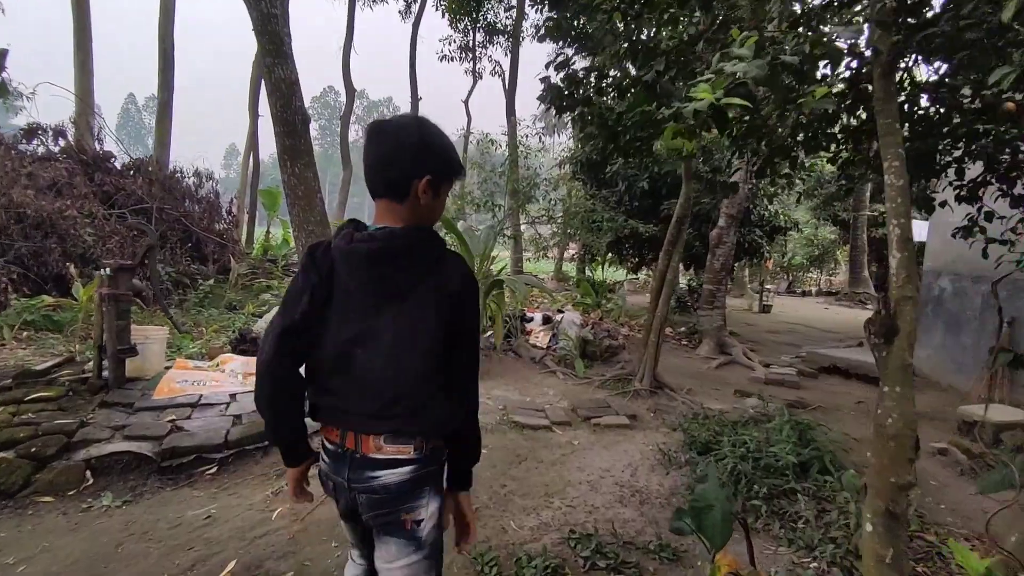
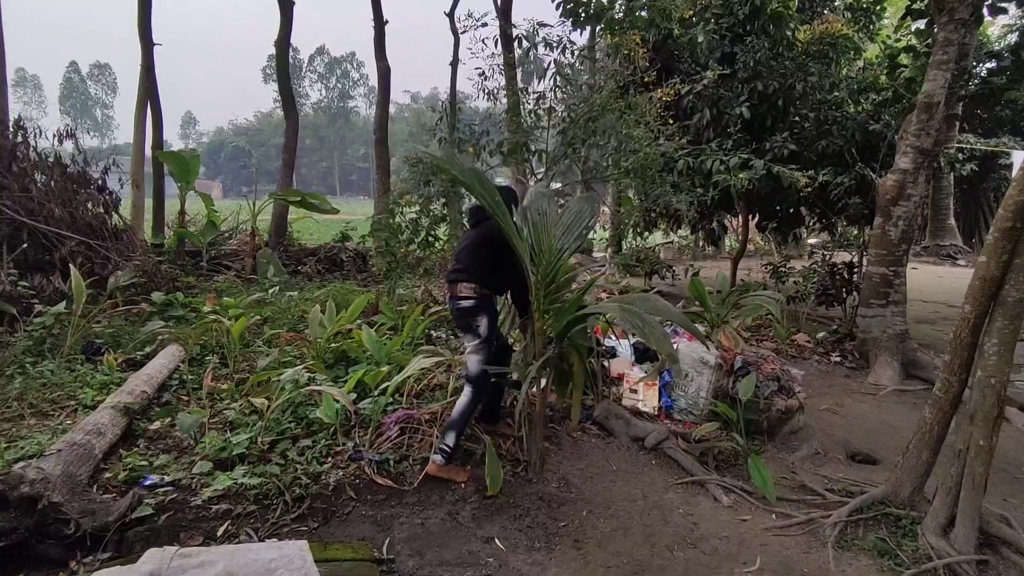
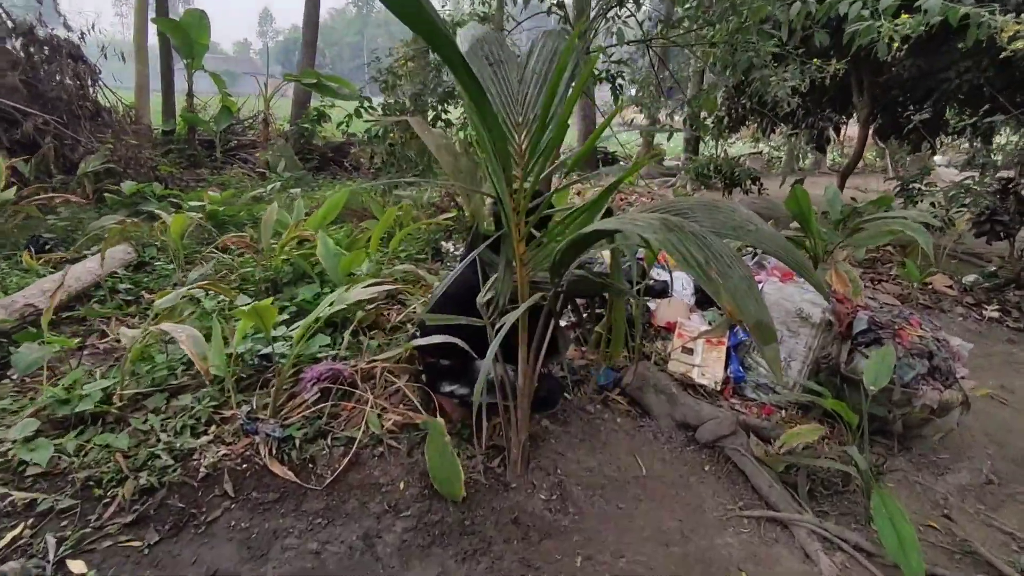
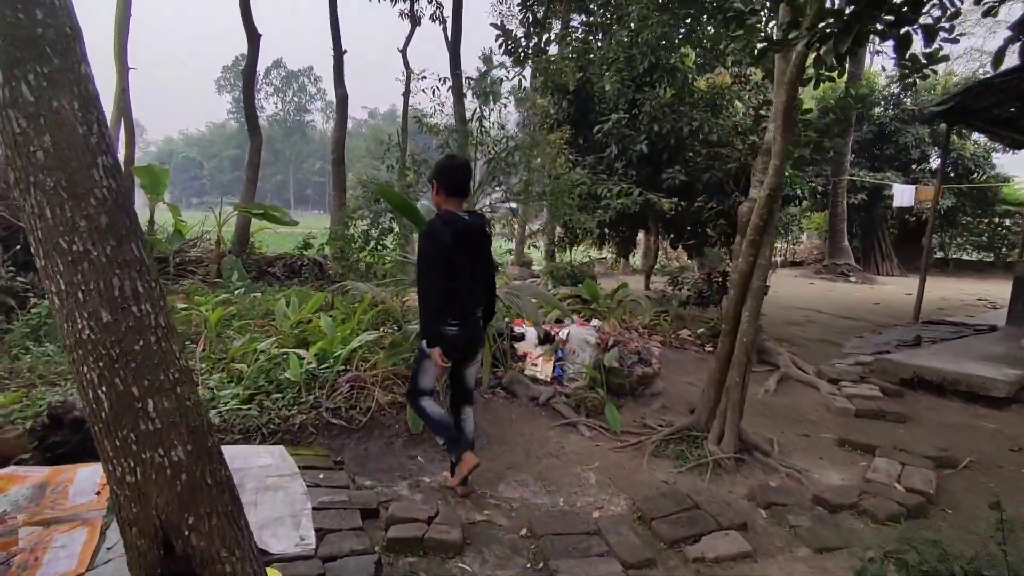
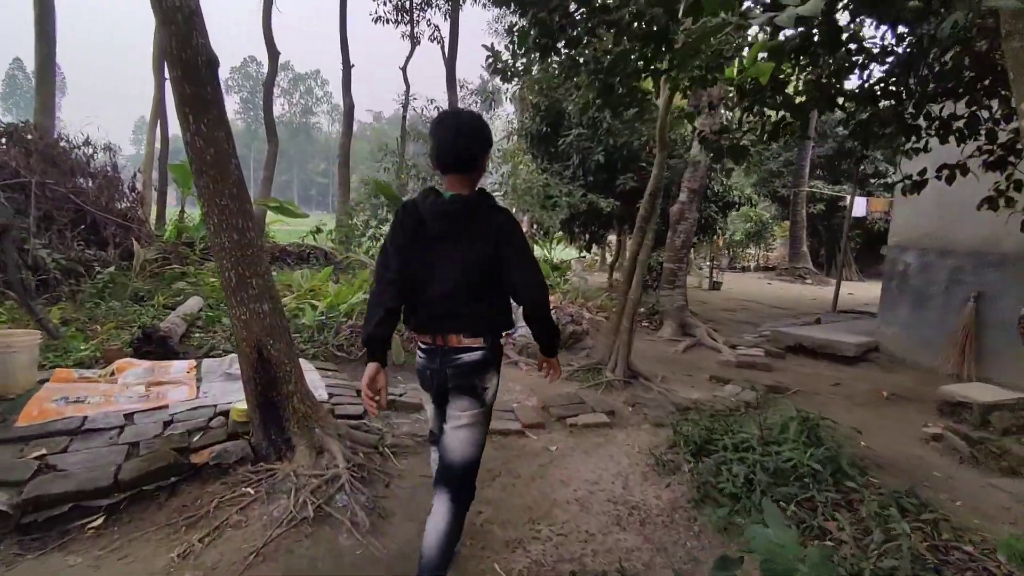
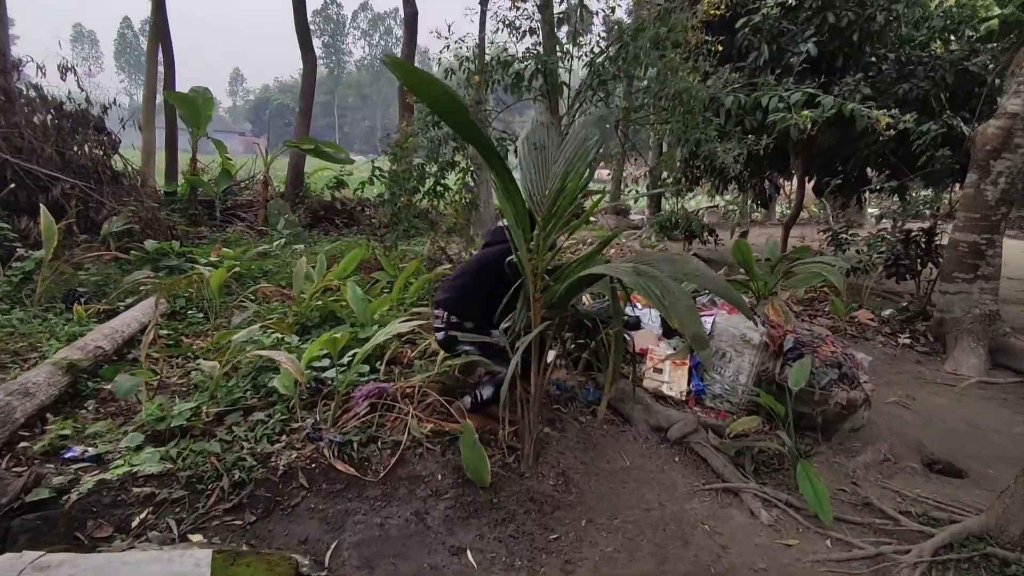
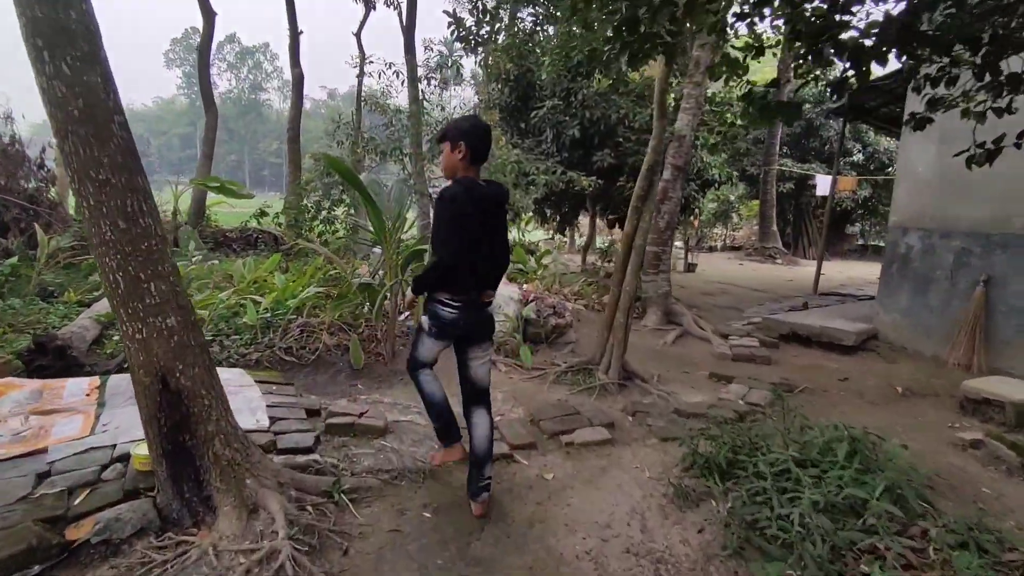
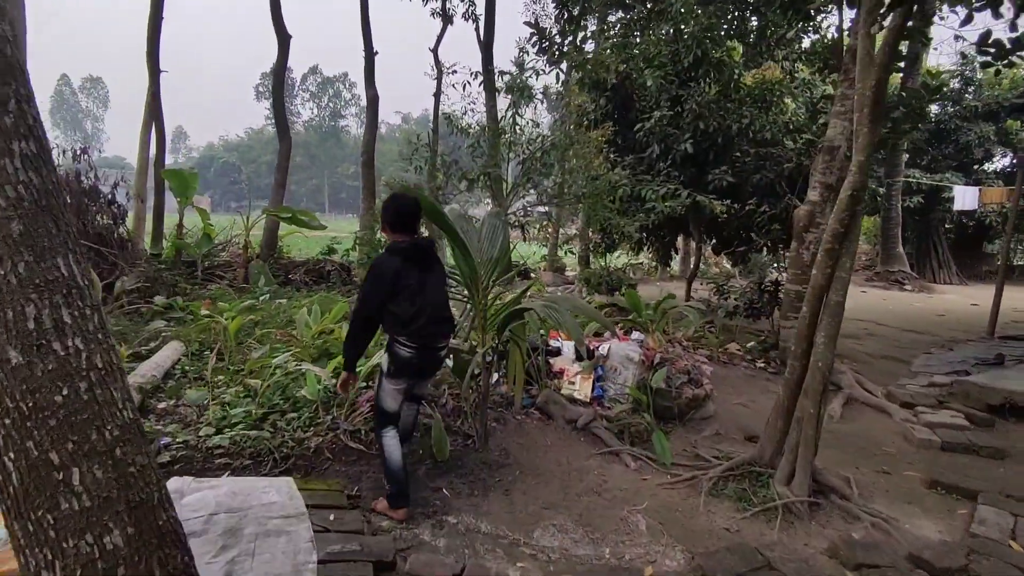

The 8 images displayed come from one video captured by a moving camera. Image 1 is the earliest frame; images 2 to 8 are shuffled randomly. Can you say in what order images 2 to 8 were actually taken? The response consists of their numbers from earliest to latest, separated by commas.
5, 7, 4, 8, 2, 6, 3
